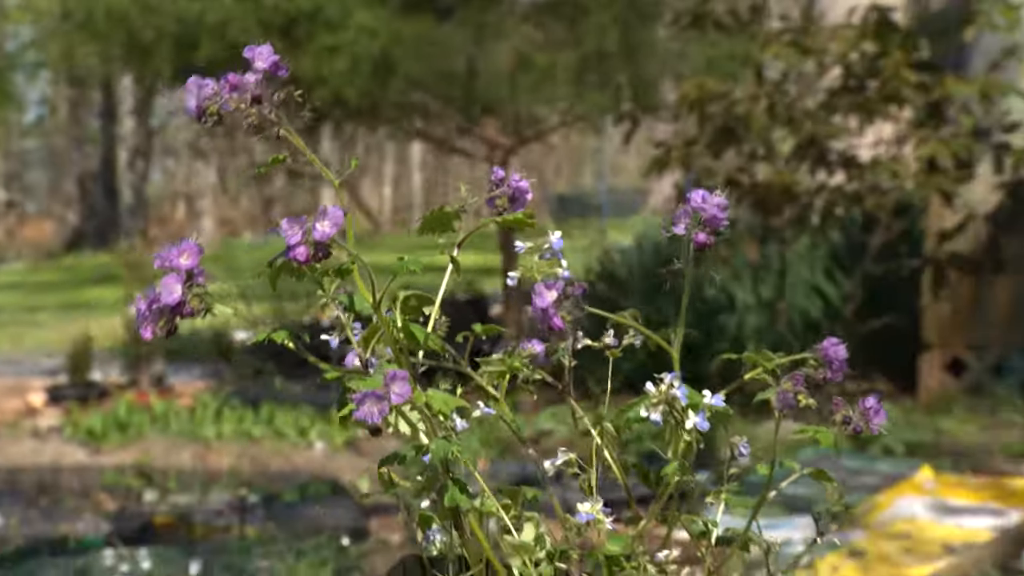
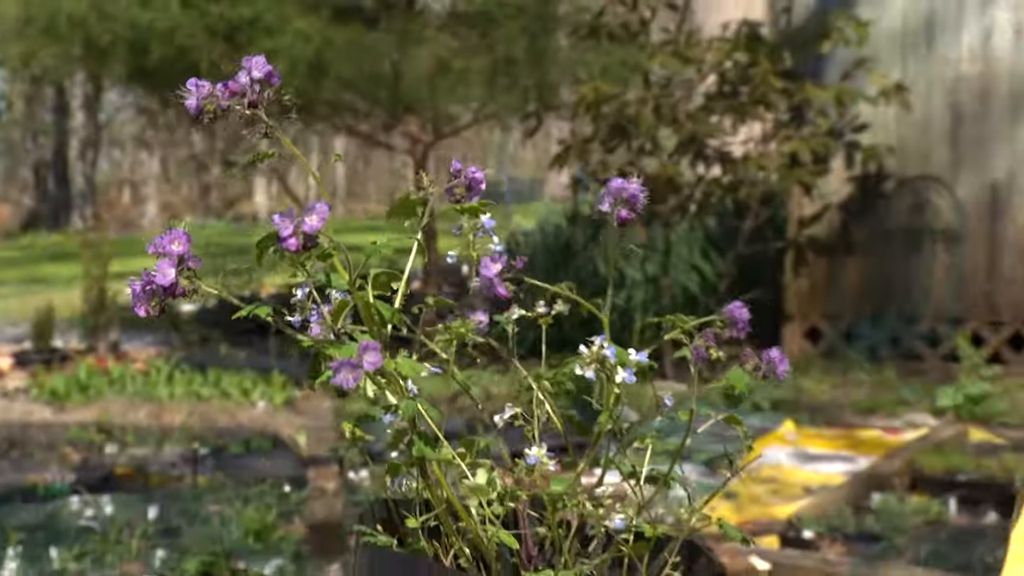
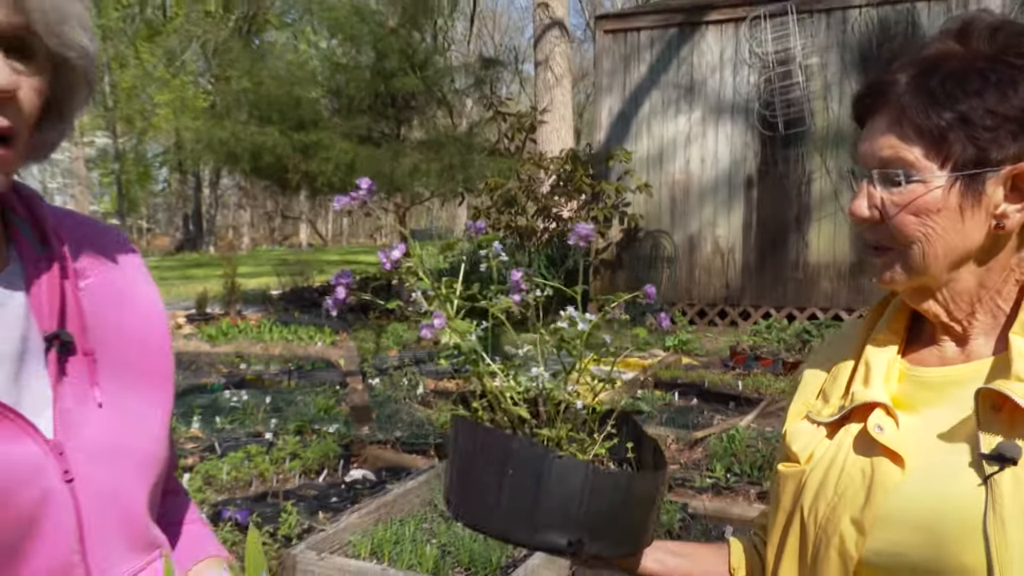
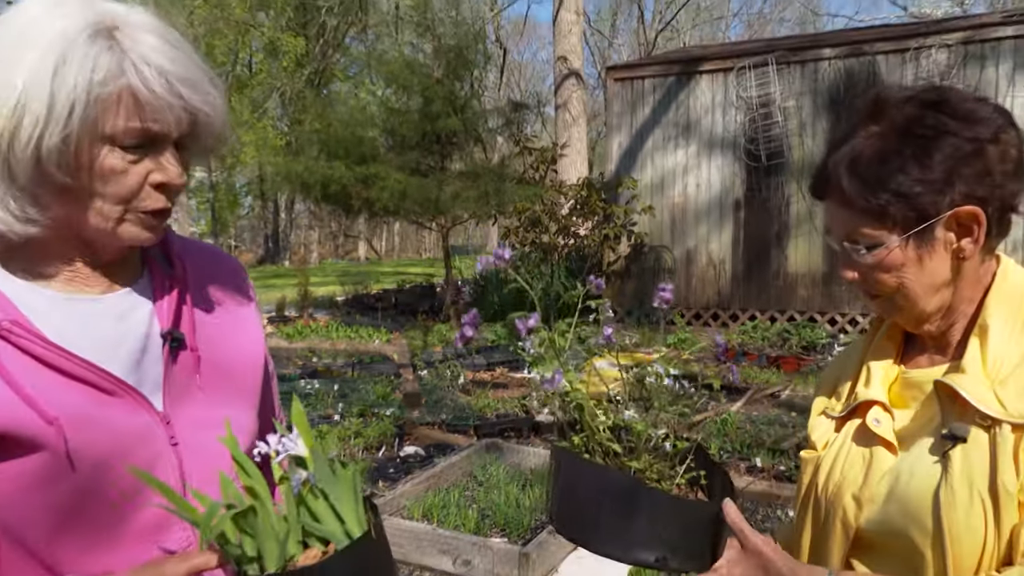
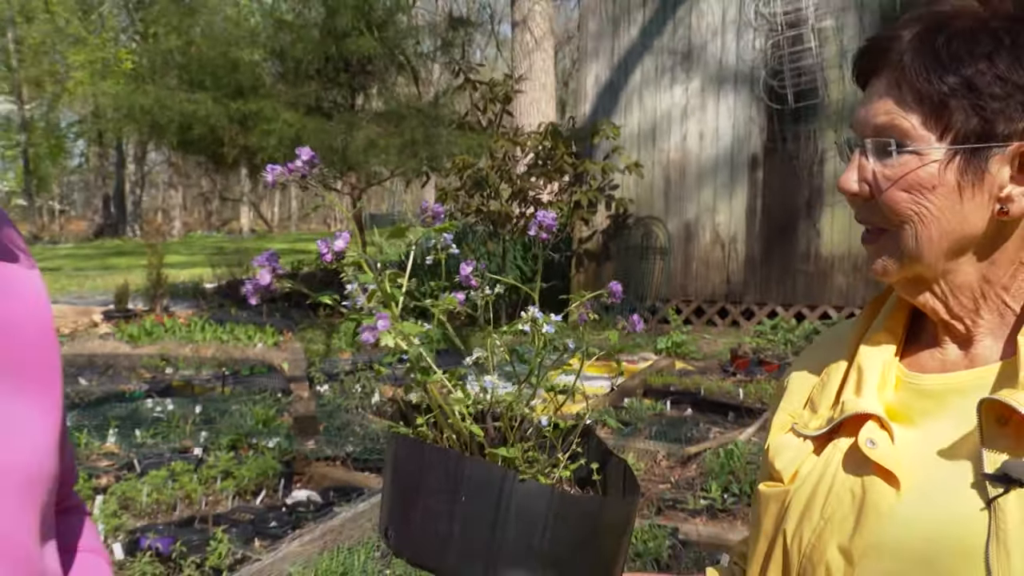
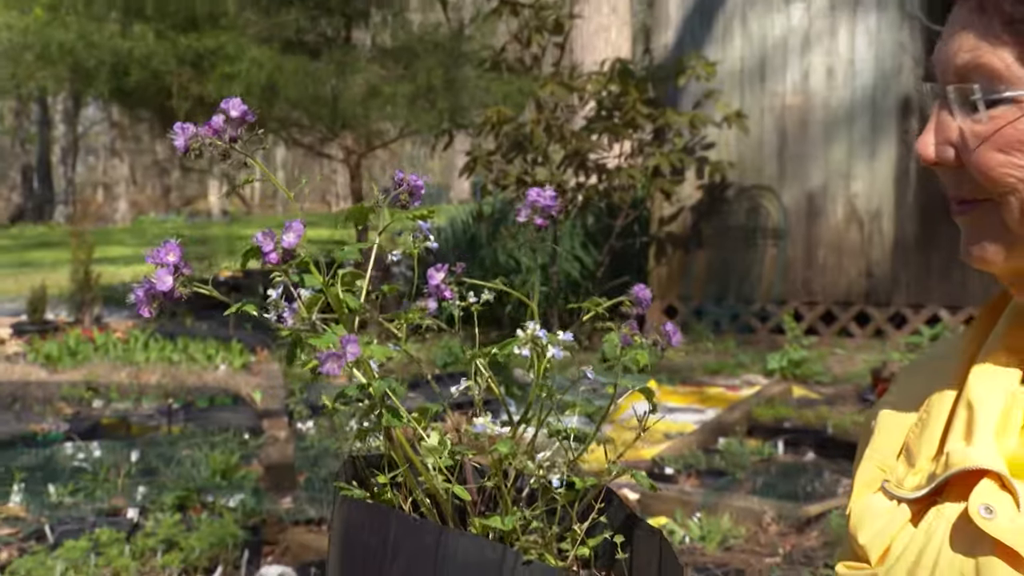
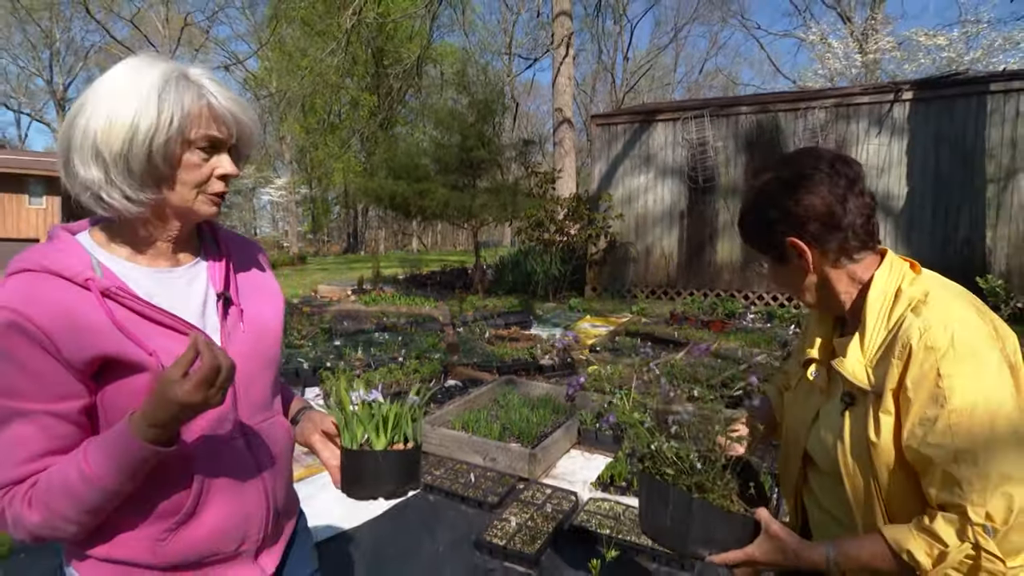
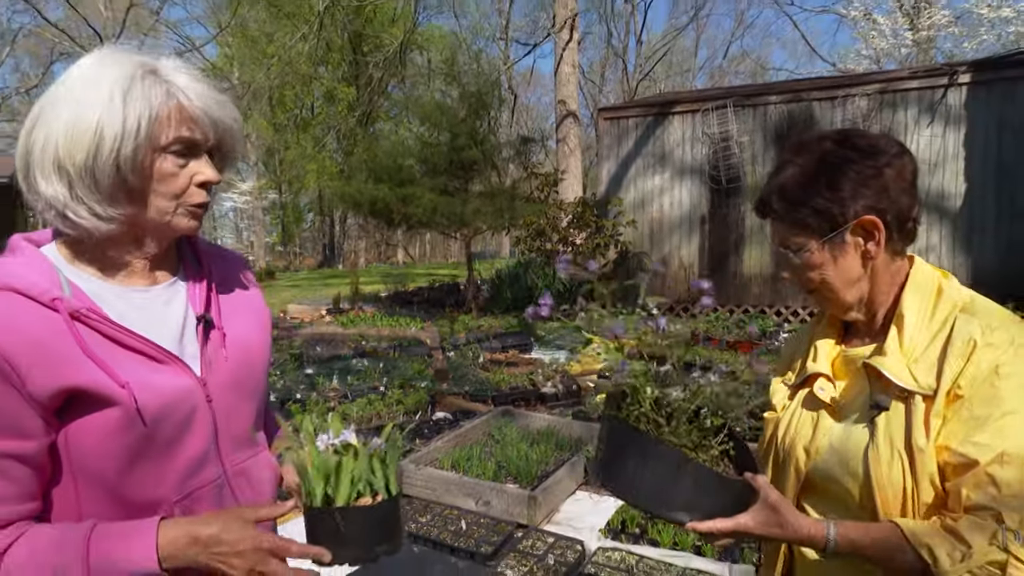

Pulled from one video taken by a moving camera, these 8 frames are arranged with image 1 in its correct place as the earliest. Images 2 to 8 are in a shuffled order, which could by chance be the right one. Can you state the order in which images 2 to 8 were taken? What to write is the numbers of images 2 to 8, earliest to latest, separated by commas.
2, 6, 5, 3, 4, 8, 7
